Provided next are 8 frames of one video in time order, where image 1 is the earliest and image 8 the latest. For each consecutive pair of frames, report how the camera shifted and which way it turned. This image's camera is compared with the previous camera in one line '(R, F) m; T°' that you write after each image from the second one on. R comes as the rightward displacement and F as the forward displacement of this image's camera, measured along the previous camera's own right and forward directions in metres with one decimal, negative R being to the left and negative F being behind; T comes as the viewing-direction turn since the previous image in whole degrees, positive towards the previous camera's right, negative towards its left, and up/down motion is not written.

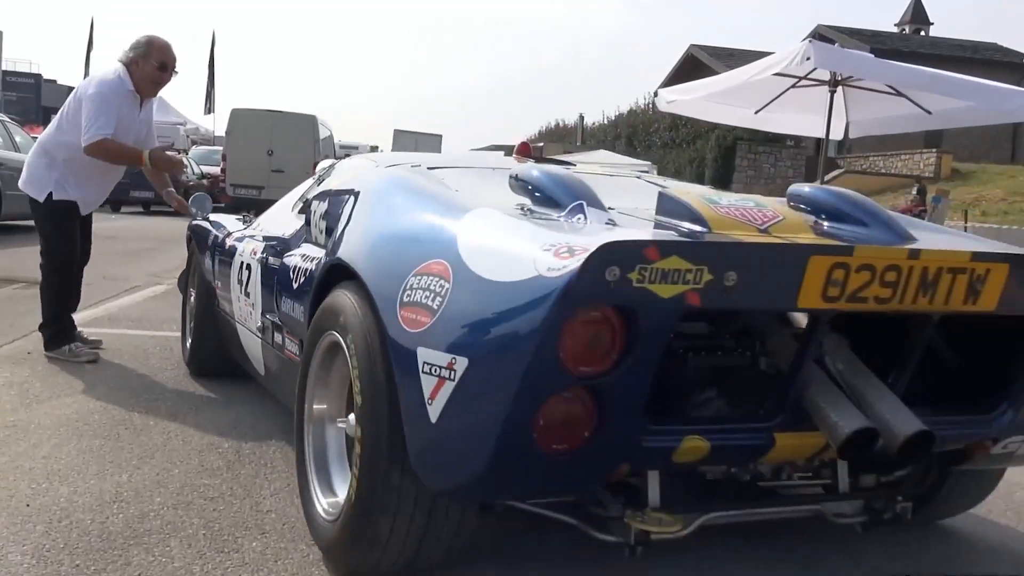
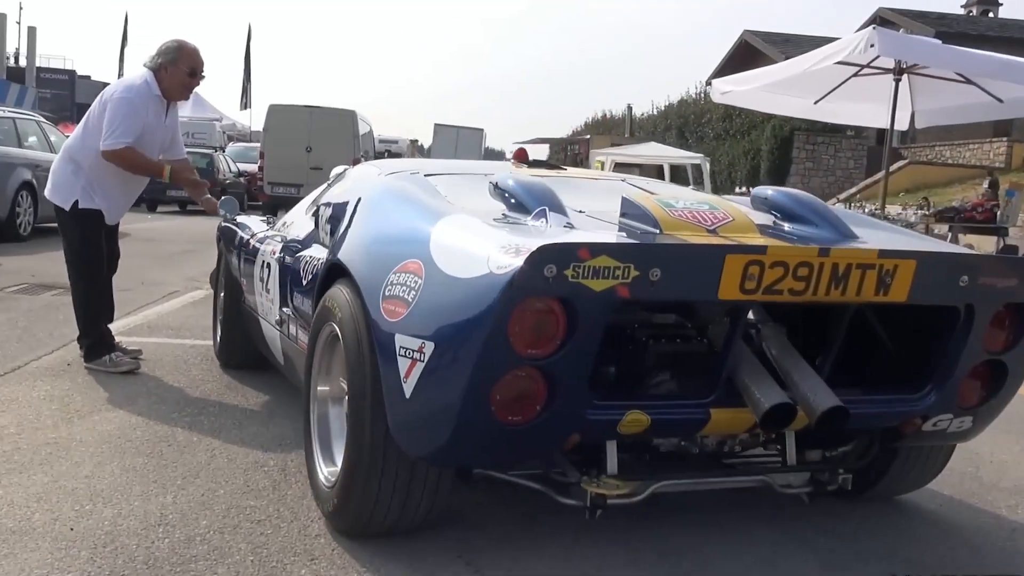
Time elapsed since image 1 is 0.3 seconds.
(+0.2, -0.4) m; -2°
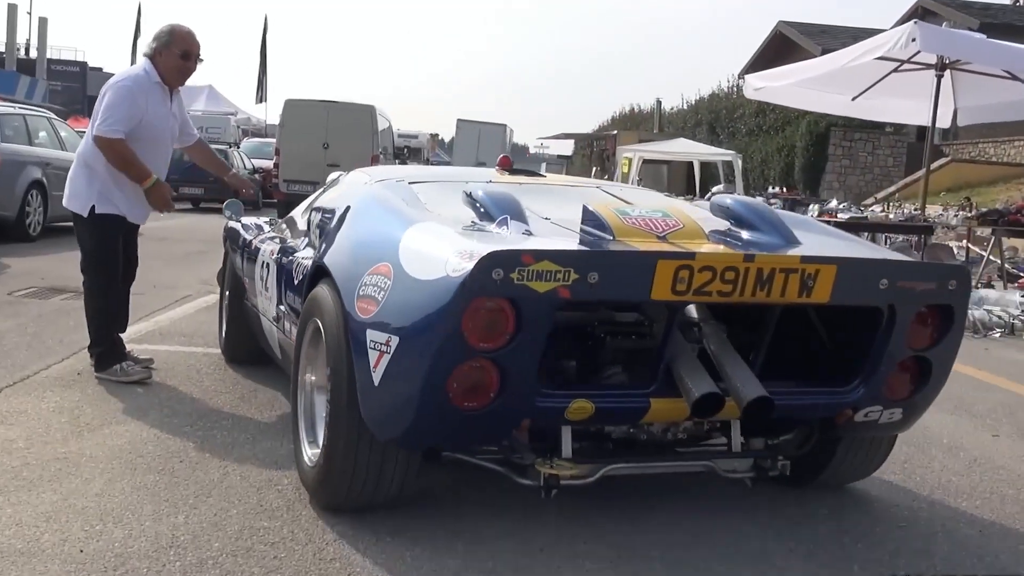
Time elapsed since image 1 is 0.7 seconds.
(+0.2, -0.3) m; -1°
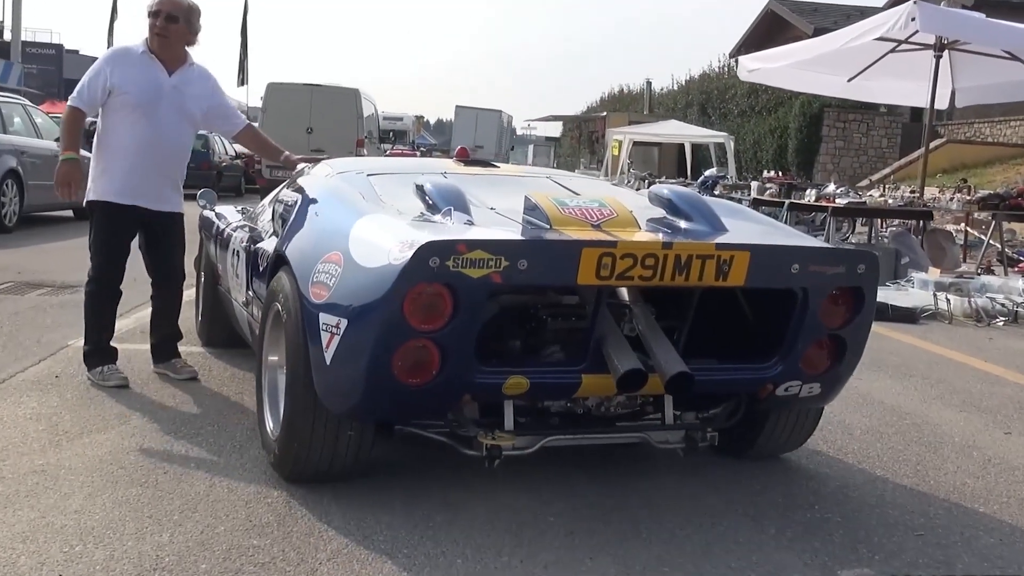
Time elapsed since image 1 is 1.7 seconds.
(+0.1, -0.3) m; +1°
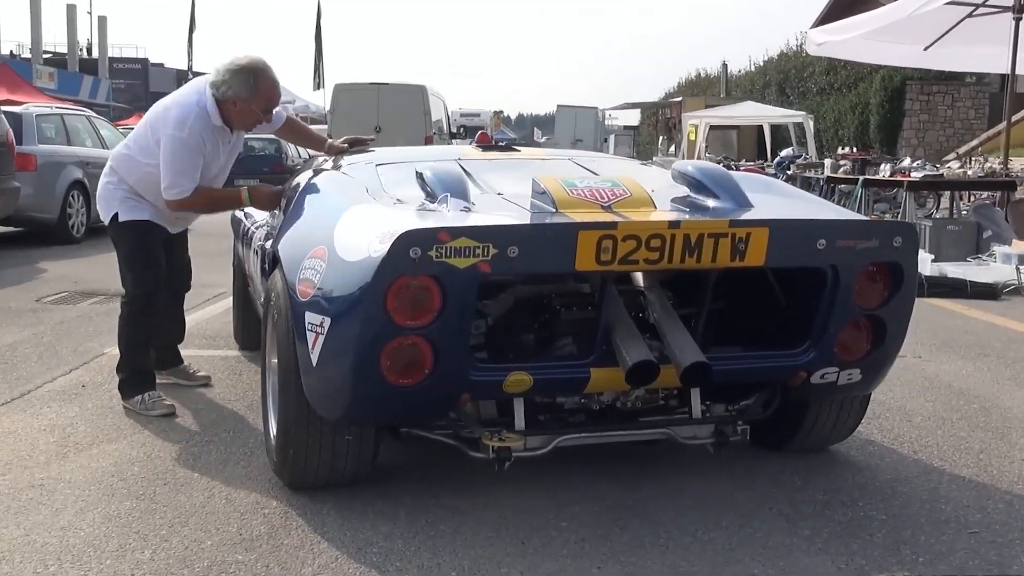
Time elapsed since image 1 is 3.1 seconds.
(+0.3, +0.3) m; -5°
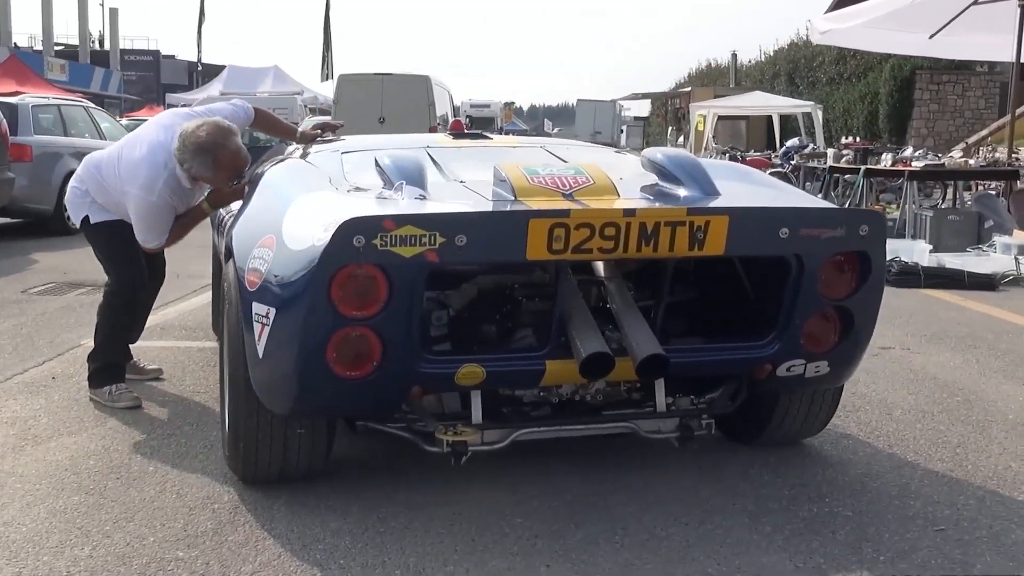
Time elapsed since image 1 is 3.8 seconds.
(+0.2, +0.1) m; -1°
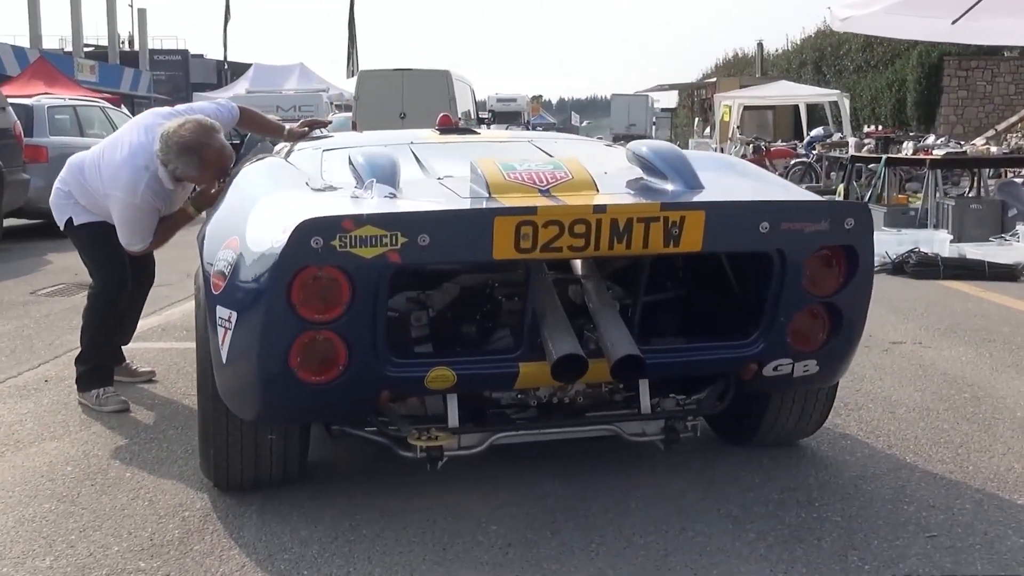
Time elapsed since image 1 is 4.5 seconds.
(+0.2, +0.1) m; -2°
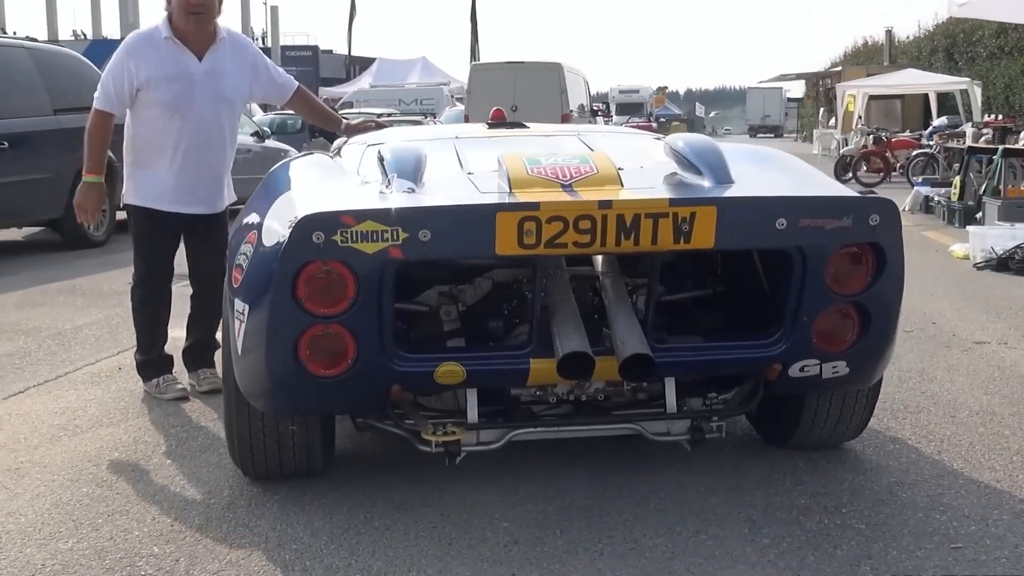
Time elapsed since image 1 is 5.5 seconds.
(+0.3, 0.0) m; -6°
